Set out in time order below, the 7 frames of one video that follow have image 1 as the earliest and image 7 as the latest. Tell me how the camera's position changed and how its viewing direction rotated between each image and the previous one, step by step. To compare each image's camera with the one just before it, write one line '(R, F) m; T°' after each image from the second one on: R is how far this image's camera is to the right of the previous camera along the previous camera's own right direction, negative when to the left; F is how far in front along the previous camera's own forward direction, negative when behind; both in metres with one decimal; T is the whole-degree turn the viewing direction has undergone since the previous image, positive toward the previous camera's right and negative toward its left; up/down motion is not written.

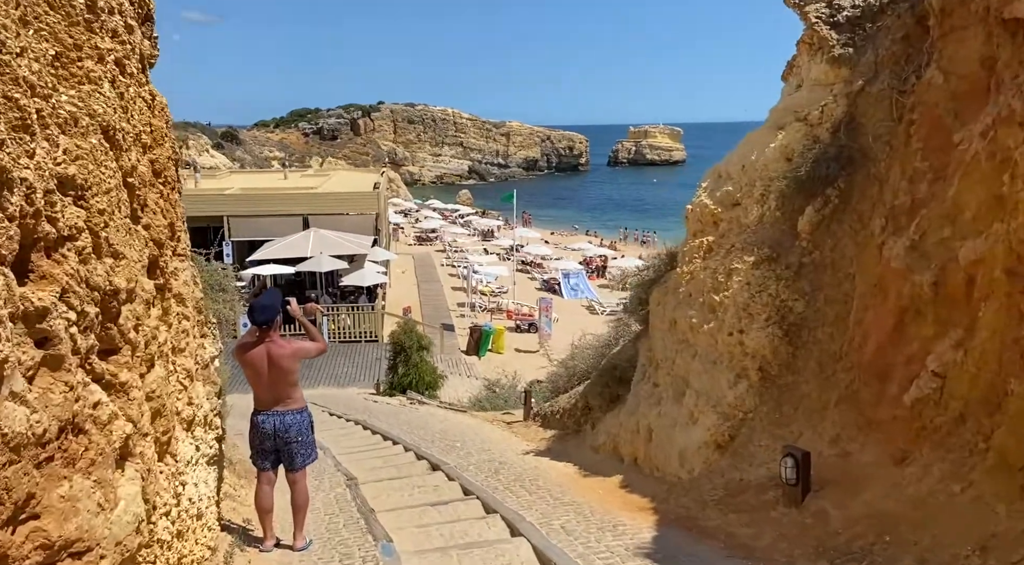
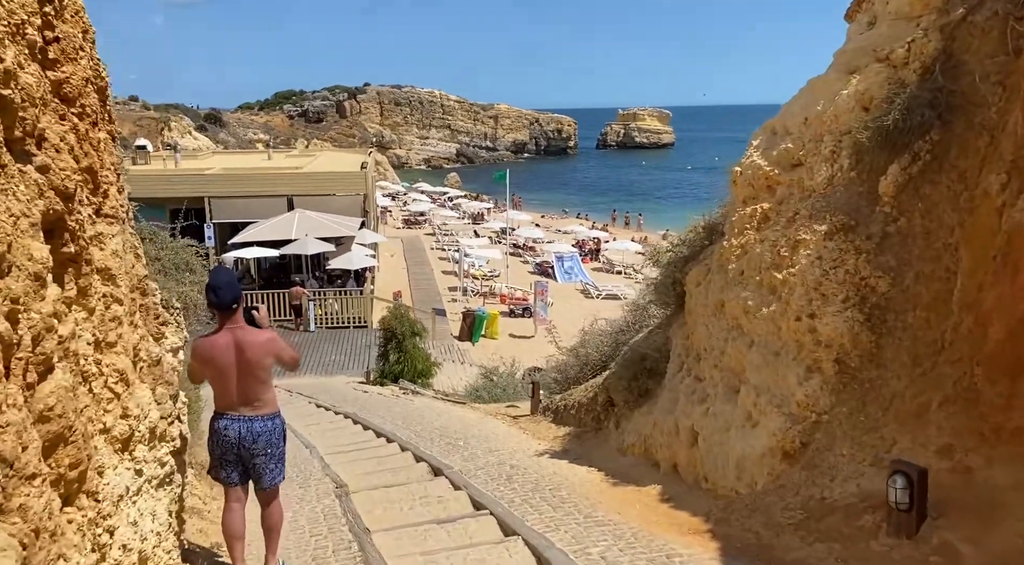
(-0.3, +1.1) m; +1°
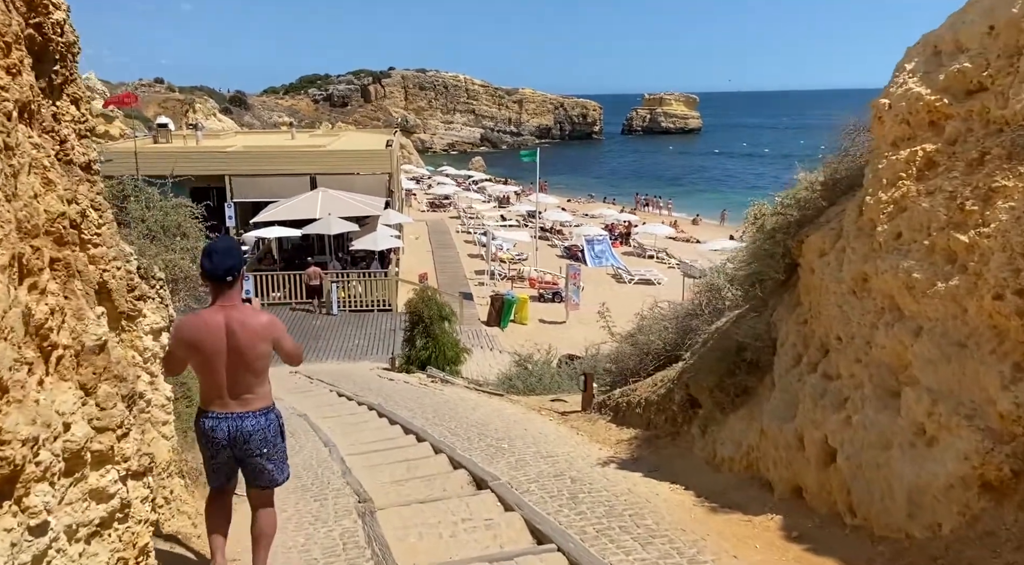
(-0.3, +1.4) m; -2°
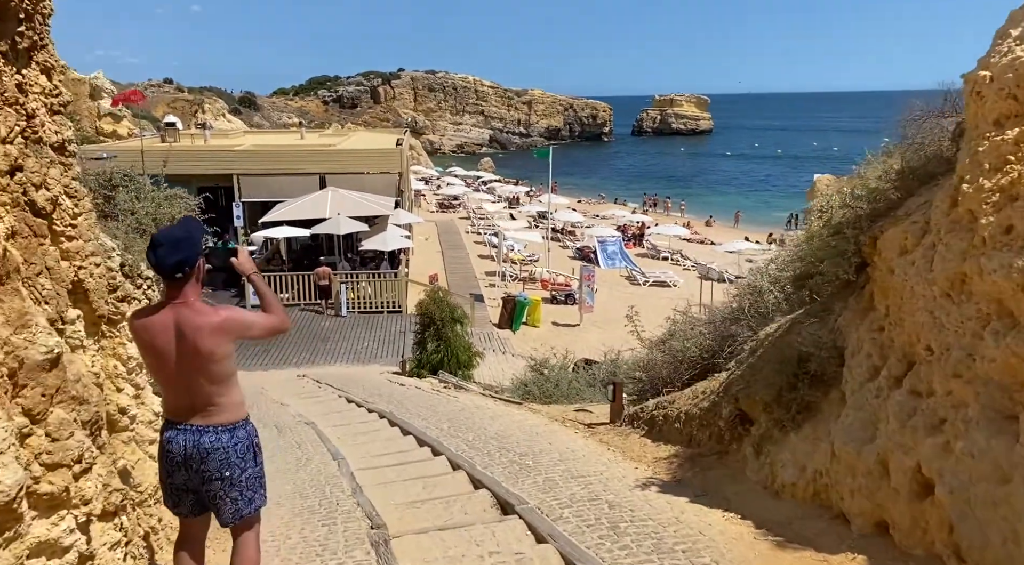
(-0.2, +0.7) m; -1°
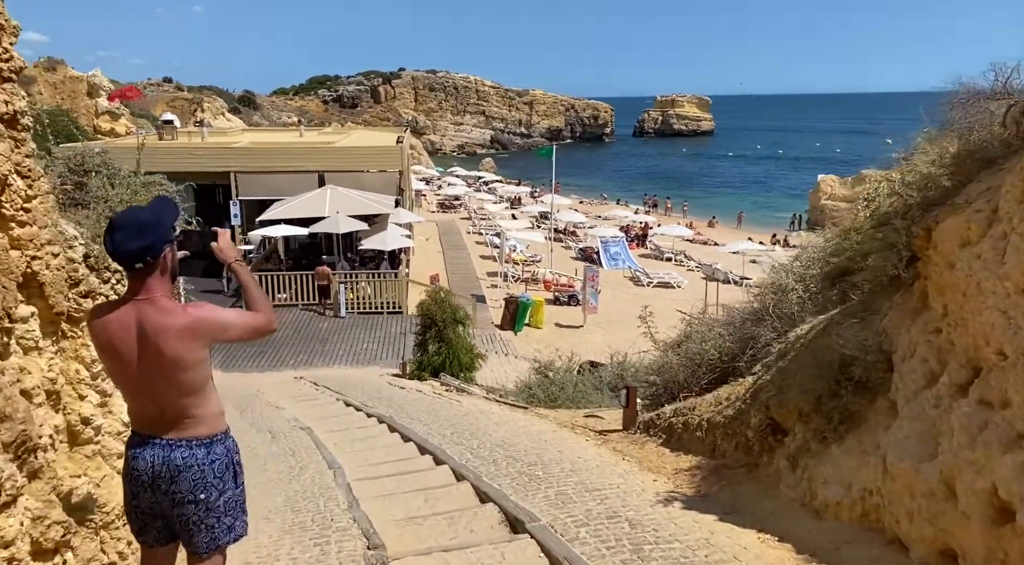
(-0.1, +0.5) m; 0°
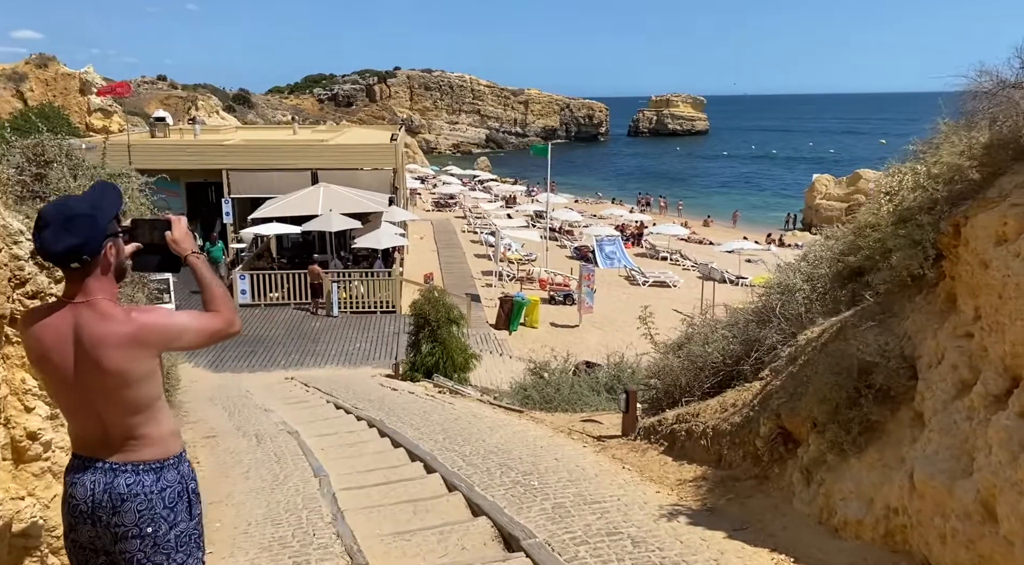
(0.0, +0.4) m; 0°
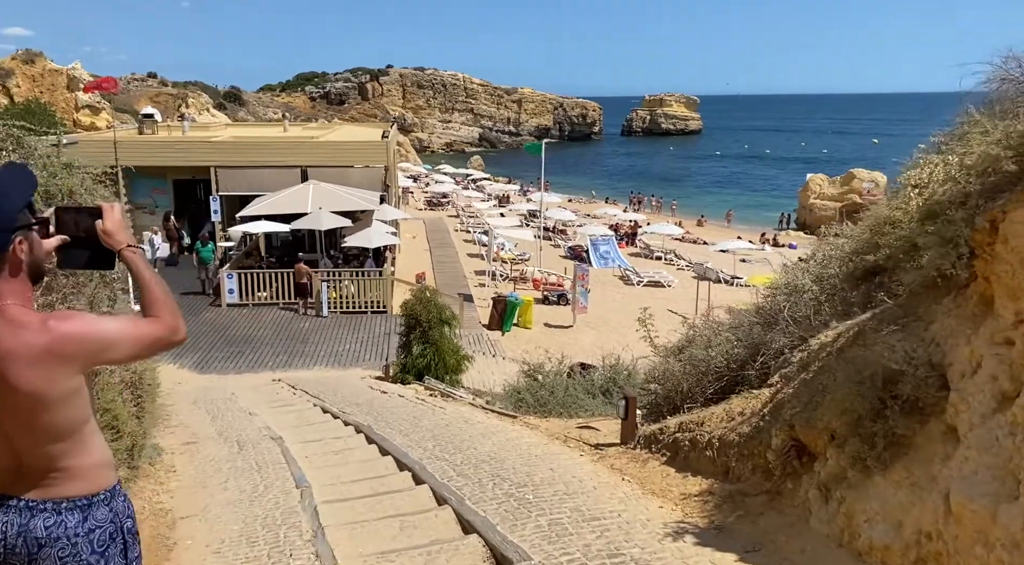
(0.0, +0.4) m; +1°
